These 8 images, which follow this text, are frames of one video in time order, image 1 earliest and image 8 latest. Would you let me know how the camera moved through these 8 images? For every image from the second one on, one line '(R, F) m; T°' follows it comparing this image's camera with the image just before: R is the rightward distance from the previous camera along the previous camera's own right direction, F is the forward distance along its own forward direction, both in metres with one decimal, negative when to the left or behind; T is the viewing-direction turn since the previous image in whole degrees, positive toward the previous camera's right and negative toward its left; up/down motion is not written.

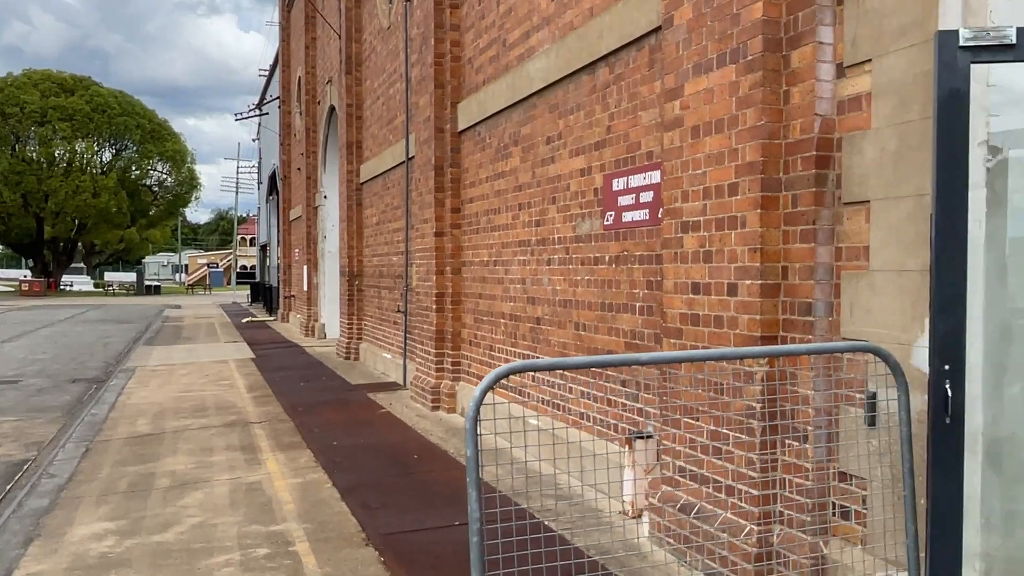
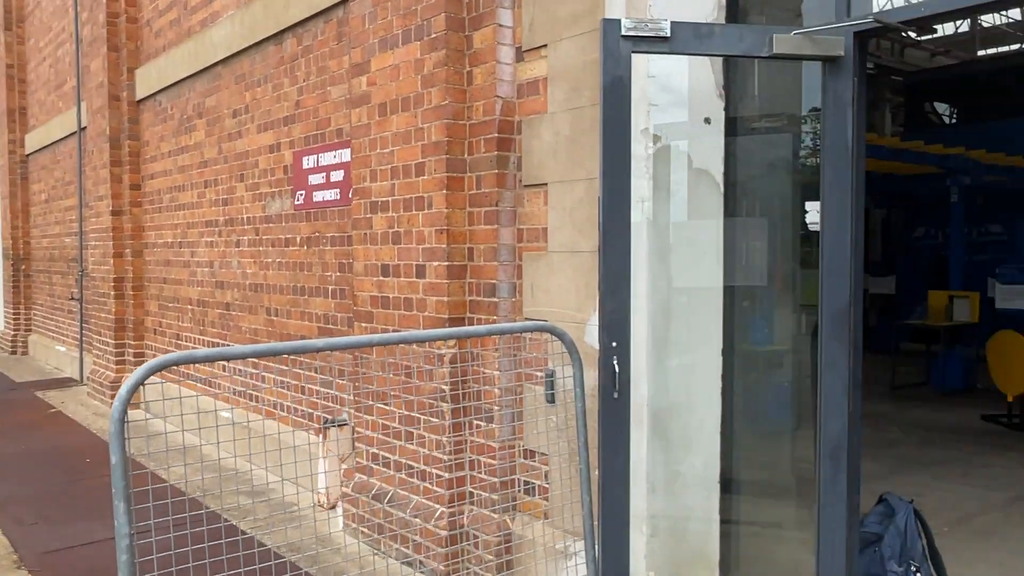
(+0.1, +0.1) m; +18°
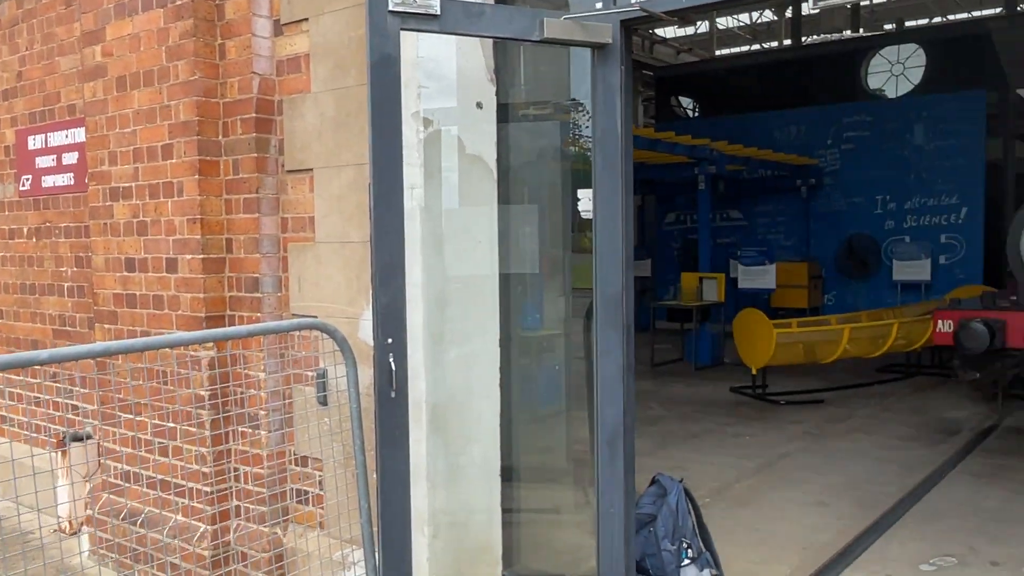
(0.0, +0.2) m; +14°
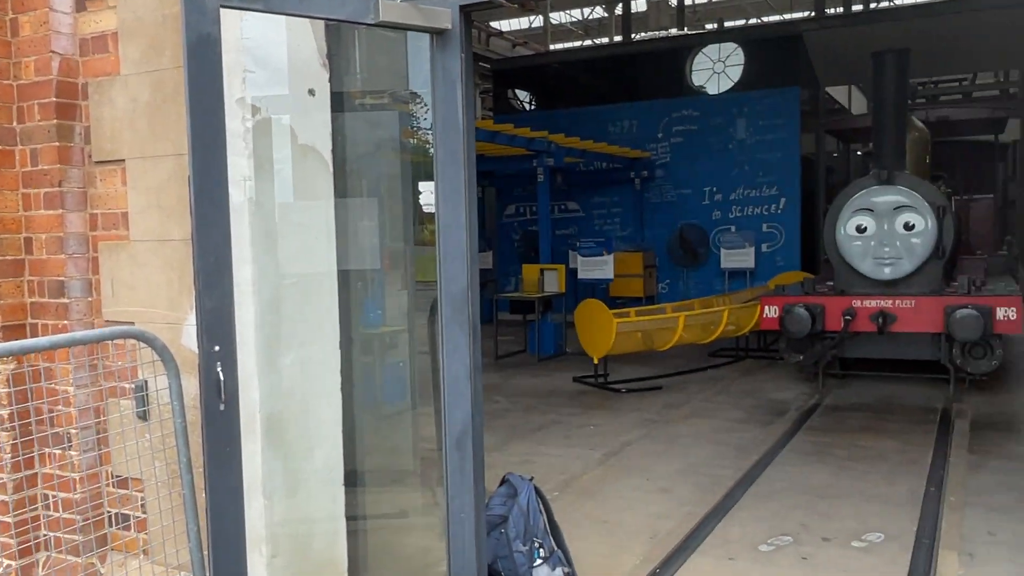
(0.0, +0.1) m; +10°
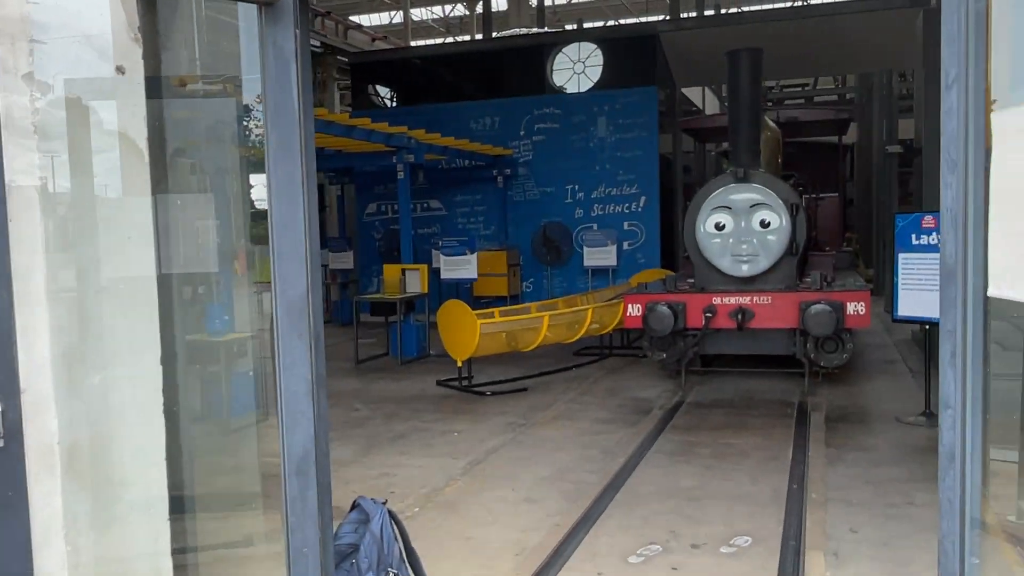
(+0.1, +0.3) m; +9°
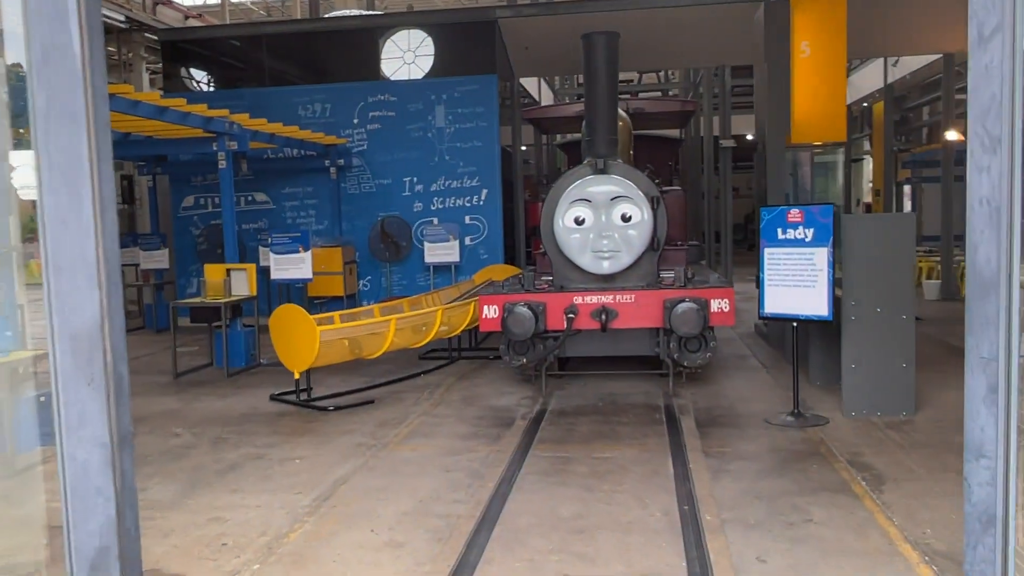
(-0.1, +0.6) m; +11°
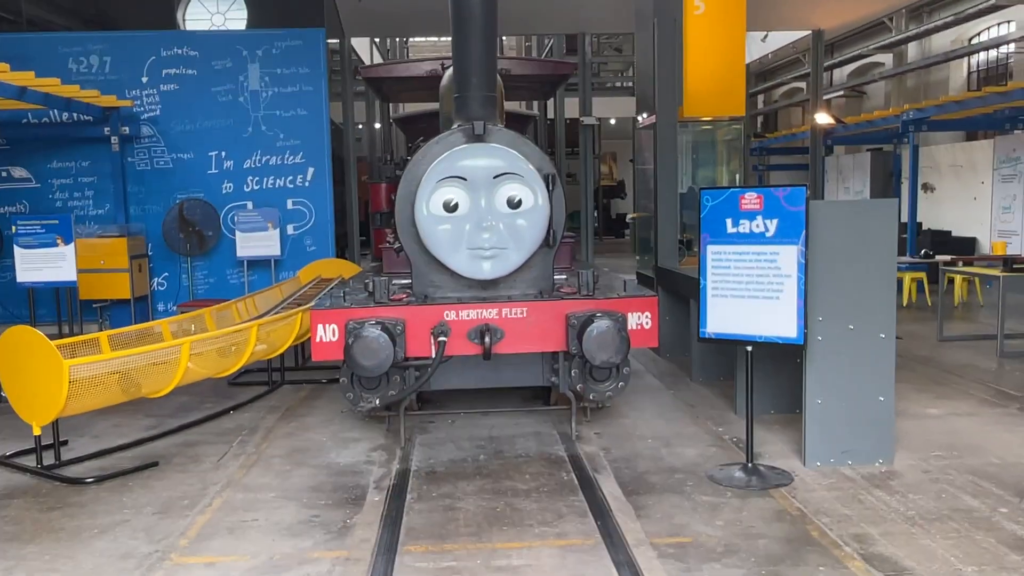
(-0.1, +1.7) m; +11°
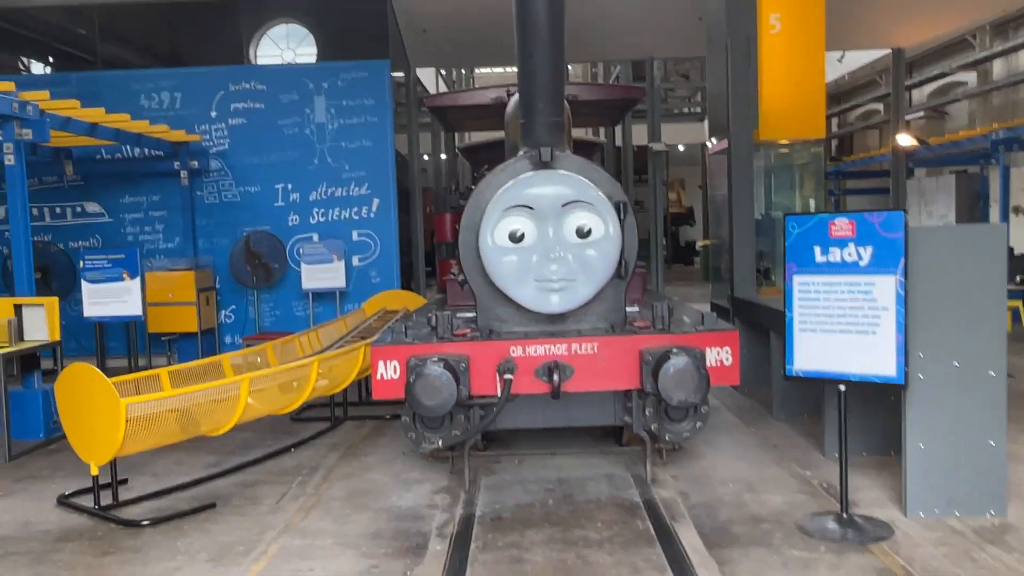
(0.0, +0.2) m; -4°
